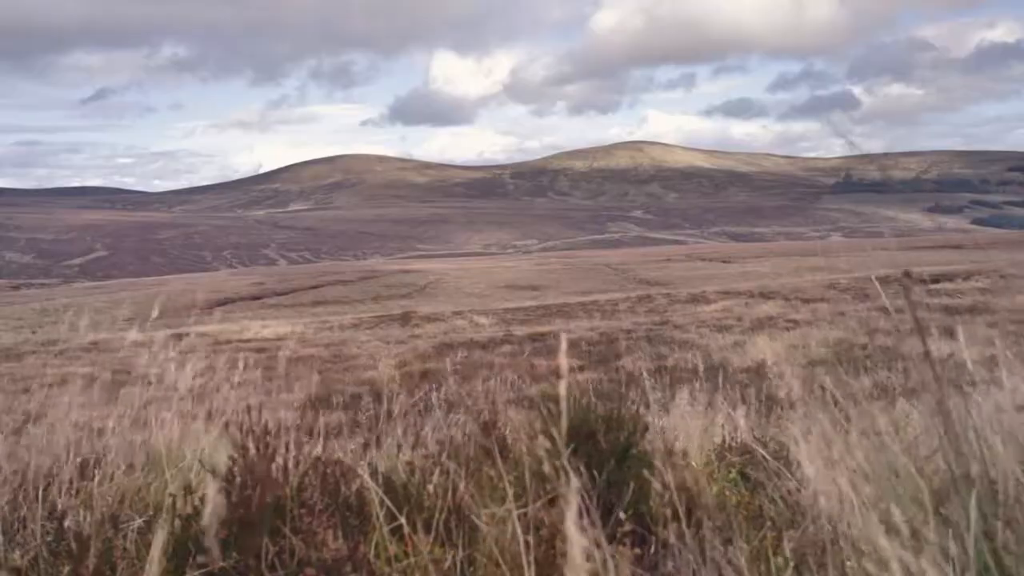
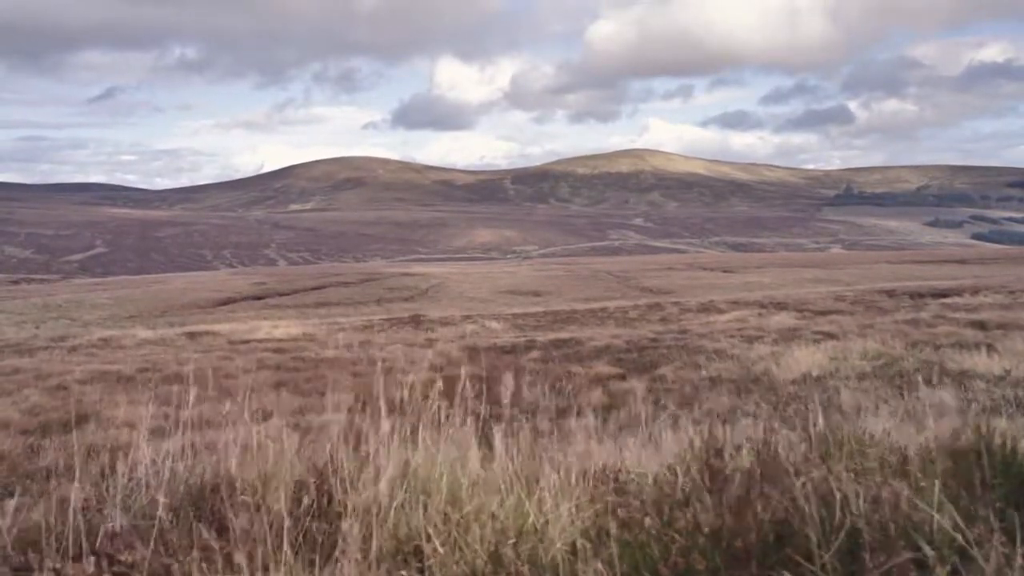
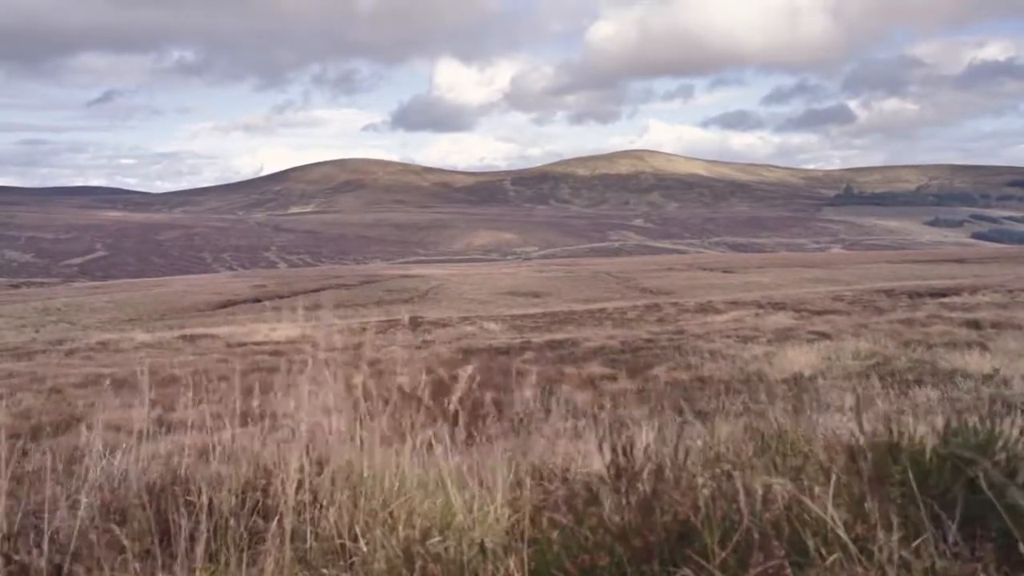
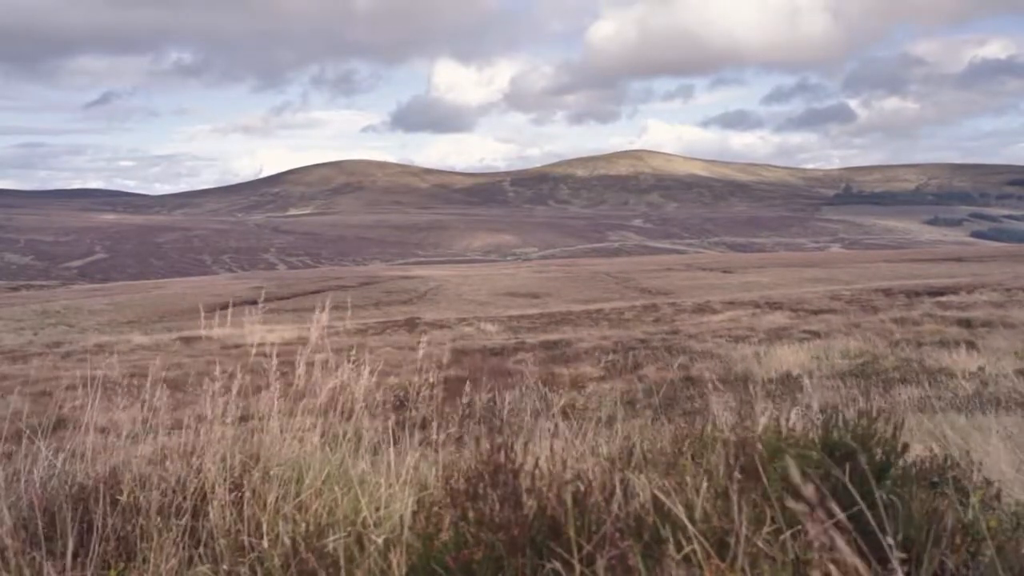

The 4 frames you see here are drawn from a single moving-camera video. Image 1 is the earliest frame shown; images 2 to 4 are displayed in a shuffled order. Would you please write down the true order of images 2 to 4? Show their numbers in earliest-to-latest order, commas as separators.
4, 3, 2
